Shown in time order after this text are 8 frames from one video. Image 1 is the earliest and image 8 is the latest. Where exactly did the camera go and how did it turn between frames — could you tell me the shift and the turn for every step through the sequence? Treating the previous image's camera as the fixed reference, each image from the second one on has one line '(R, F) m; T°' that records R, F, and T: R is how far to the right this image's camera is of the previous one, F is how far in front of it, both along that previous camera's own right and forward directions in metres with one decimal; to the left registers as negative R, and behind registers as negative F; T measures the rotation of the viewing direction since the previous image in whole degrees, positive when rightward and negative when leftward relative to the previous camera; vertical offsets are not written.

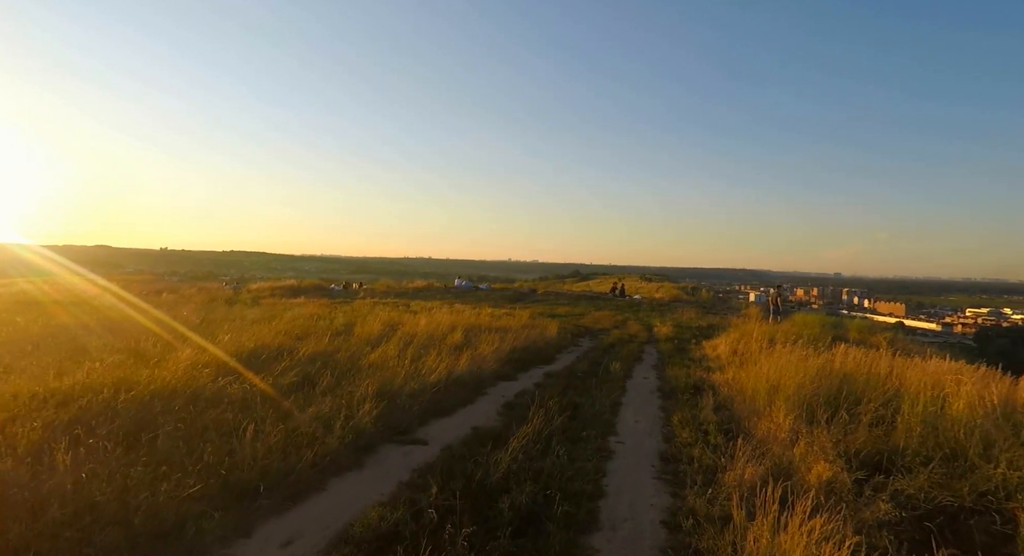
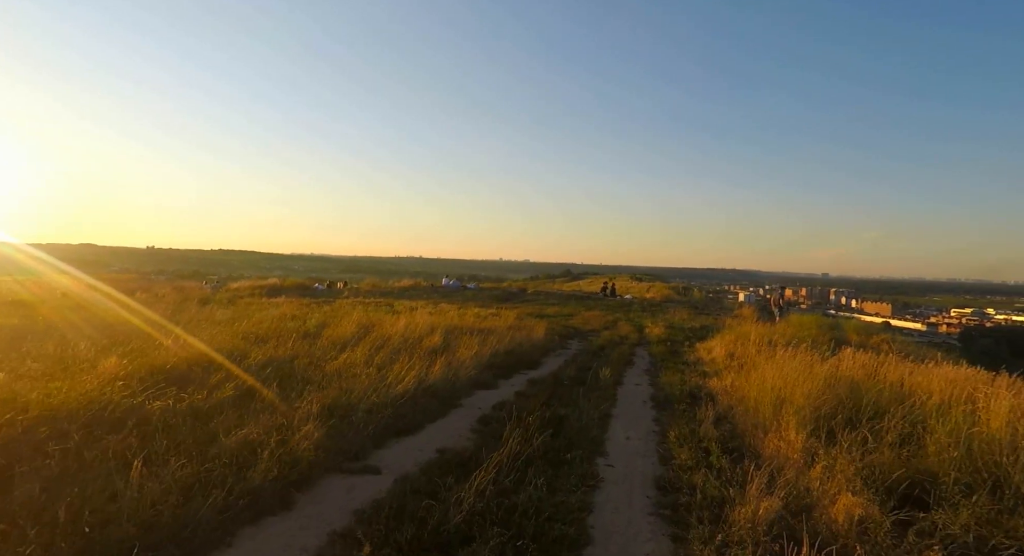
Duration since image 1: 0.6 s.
(+0.2, +1.1) m; +1°
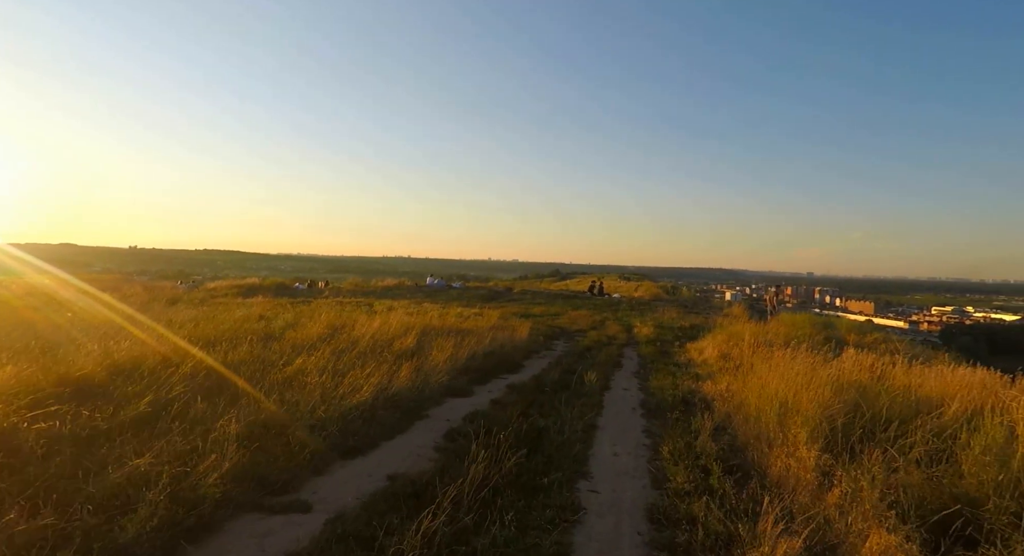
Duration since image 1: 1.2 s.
(+0.2, +1.1) m; +1°
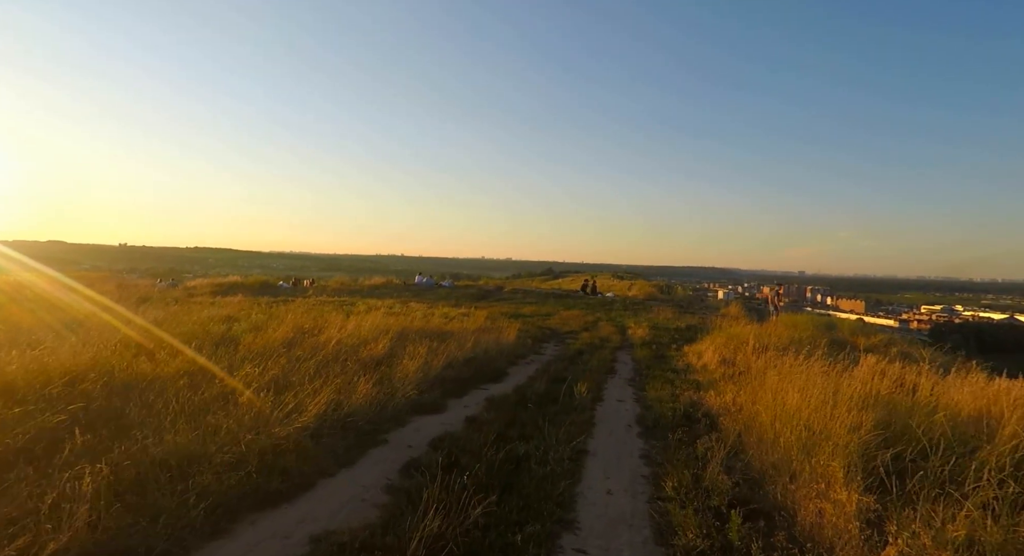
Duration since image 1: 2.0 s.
(+0.2, +1.3) m; +1°
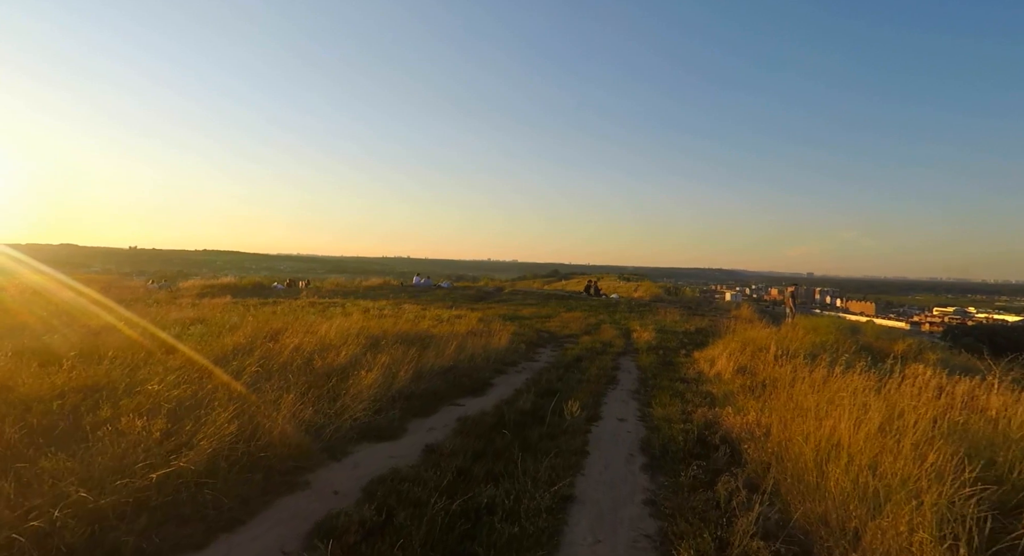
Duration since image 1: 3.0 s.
(+0.5, +1.8) m; -1°
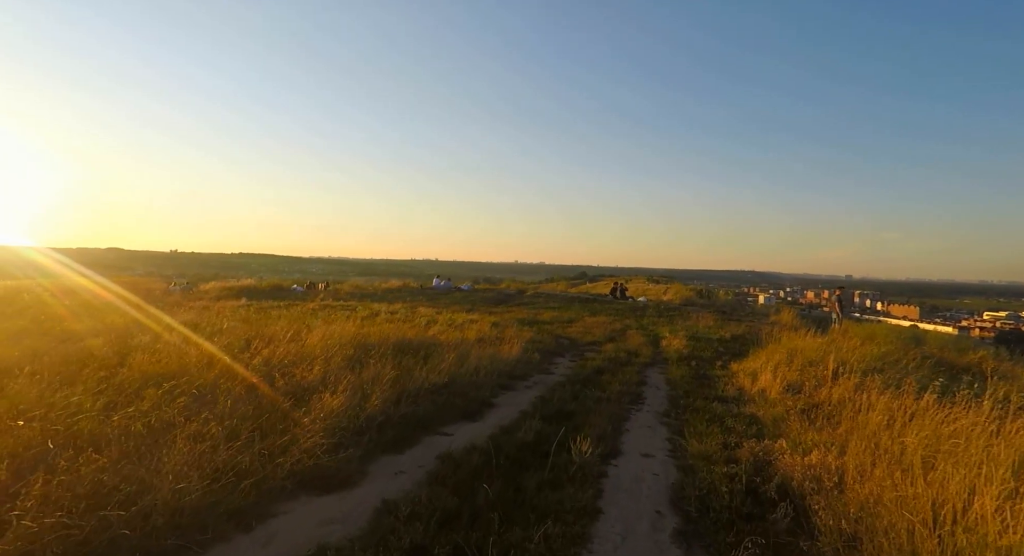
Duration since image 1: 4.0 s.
(+0.4, +1.8) m; -3°
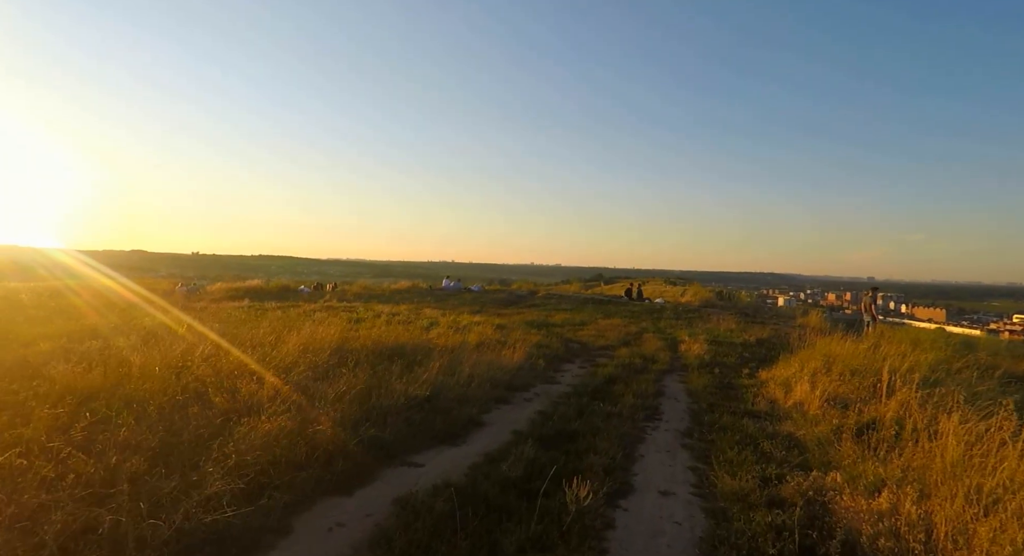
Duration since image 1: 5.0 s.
(+0.3, +1.5) m; -2°
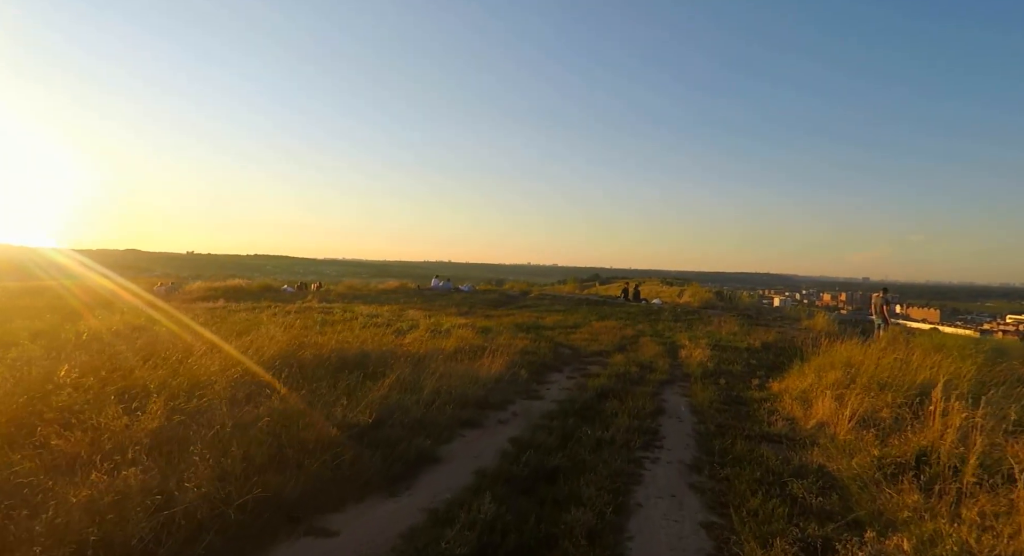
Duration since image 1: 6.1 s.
(+0.4, +1.7) m; 0°
